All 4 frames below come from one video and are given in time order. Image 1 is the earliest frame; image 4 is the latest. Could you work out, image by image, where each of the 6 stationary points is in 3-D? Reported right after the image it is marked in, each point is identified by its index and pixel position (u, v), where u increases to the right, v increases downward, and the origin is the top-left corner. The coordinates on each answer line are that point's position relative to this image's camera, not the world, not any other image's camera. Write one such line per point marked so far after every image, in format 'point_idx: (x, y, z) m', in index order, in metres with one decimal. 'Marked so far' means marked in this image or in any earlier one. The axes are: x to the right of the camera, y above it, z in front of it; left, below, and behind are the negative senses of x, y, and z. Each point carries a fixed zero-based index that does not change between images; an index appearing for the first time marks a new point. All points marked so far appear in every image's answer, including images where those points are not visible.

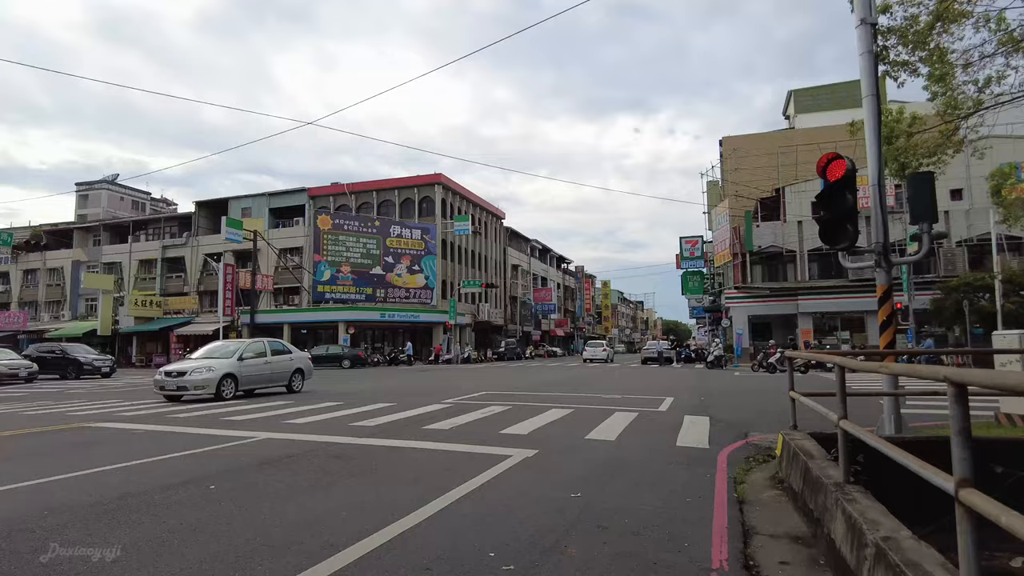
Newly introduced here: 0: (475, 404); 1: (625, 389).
0: (-0.7, -2.4, +12.3) m
1: (+3.2, -2.8, +16.4) m
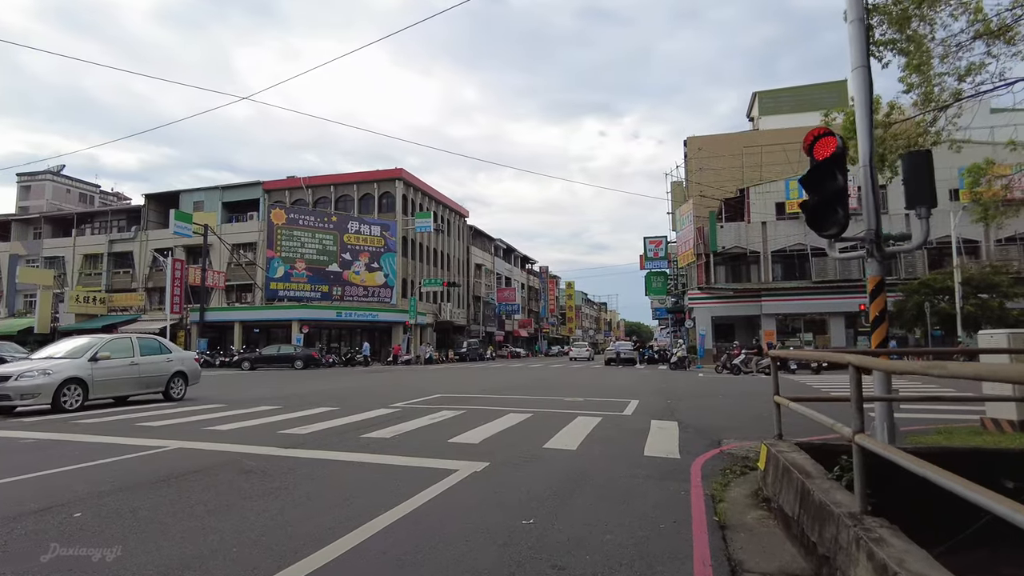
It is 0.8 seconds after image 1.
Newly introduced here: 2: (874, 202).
0: (-1.6, -2.2, +11.3) m
1: (+2.1, -2.7, +15.6) m
2: (+3.8, +0.9, +6.4) m
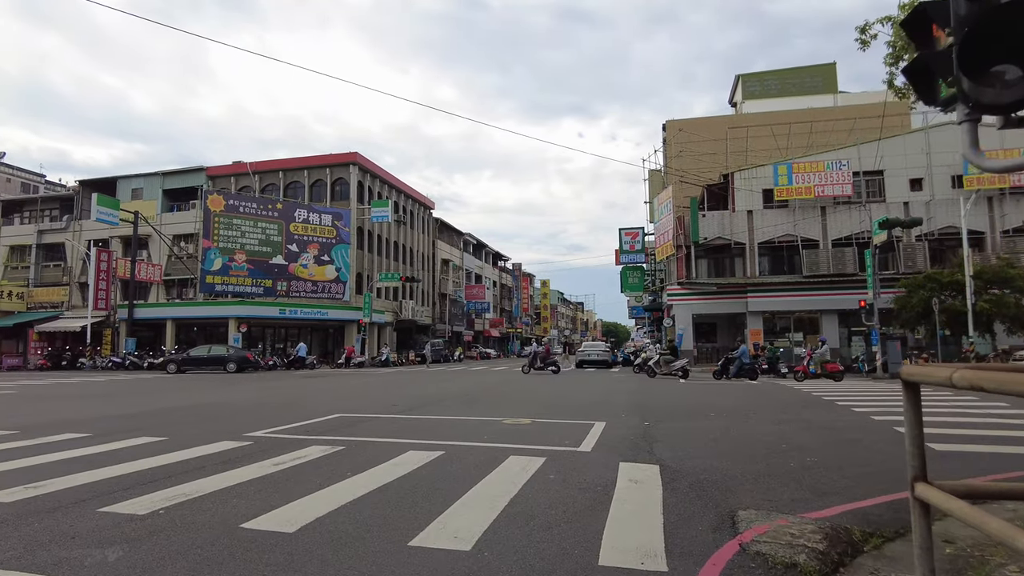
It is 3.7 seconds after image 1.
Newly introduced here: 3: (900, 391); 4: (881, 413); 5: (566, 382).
0: (-2.8, -1.9, +7.6) m
1: (+0.8, -2.4, +12.0) m
2: (+2.8, +1.2, +2.9) m
3: (+10.7, -2.9, +16.8) m
4: (+7.1, -2.4, +11.7) m
5: (+1.6, -3.1, +19.9) m
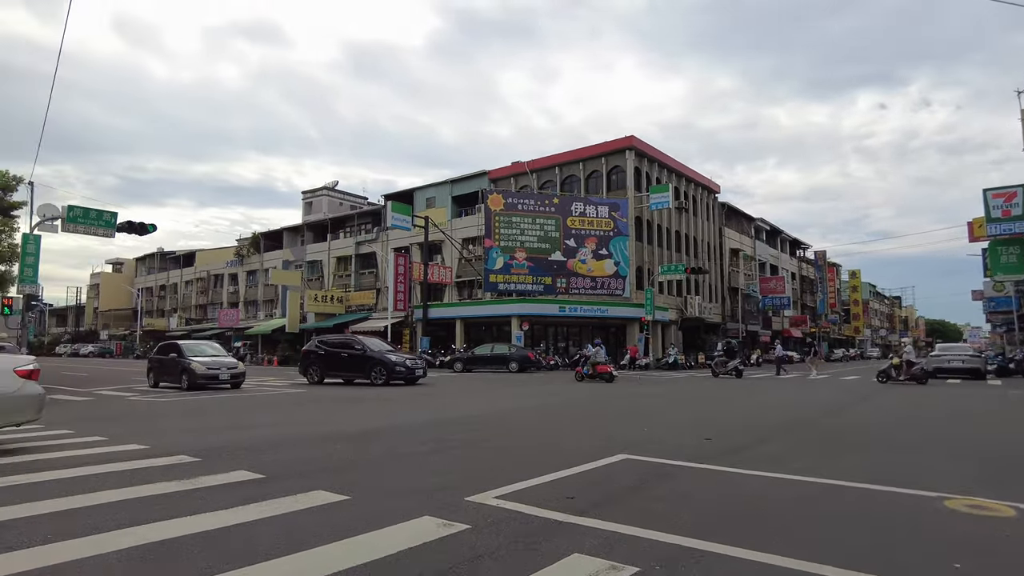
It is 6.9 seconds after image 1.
0: (+0.2, -1.6, +4.0) m
1: (+5.3, -1.9, +6.4) m
2: (+3.0, +1.7, -2.6) m
3: (+16.3, -2.0, +6.4) m
4: (+10.9, -1.7, +3.4) m
5: (+9.5, -2.5, +13.1) m
